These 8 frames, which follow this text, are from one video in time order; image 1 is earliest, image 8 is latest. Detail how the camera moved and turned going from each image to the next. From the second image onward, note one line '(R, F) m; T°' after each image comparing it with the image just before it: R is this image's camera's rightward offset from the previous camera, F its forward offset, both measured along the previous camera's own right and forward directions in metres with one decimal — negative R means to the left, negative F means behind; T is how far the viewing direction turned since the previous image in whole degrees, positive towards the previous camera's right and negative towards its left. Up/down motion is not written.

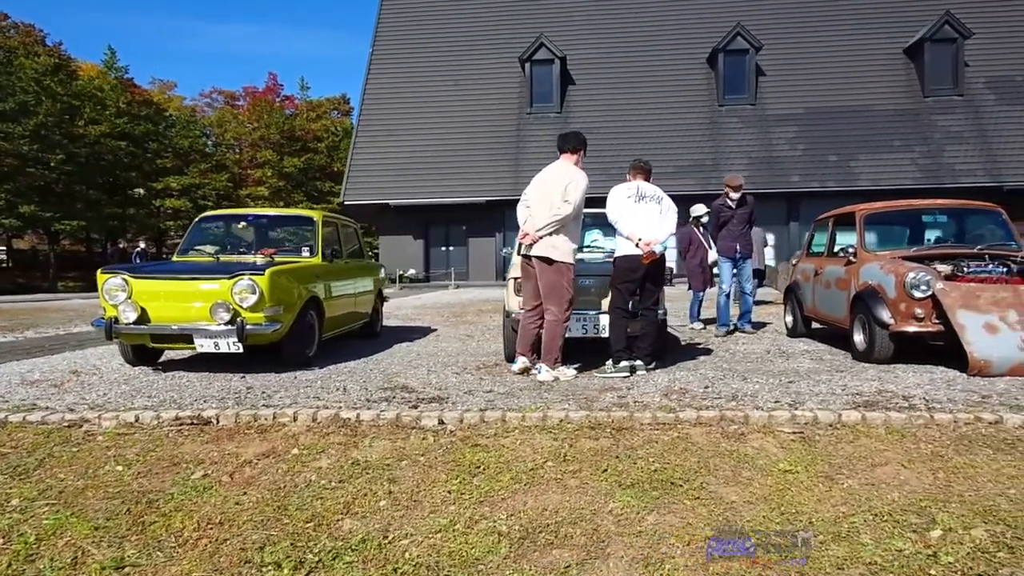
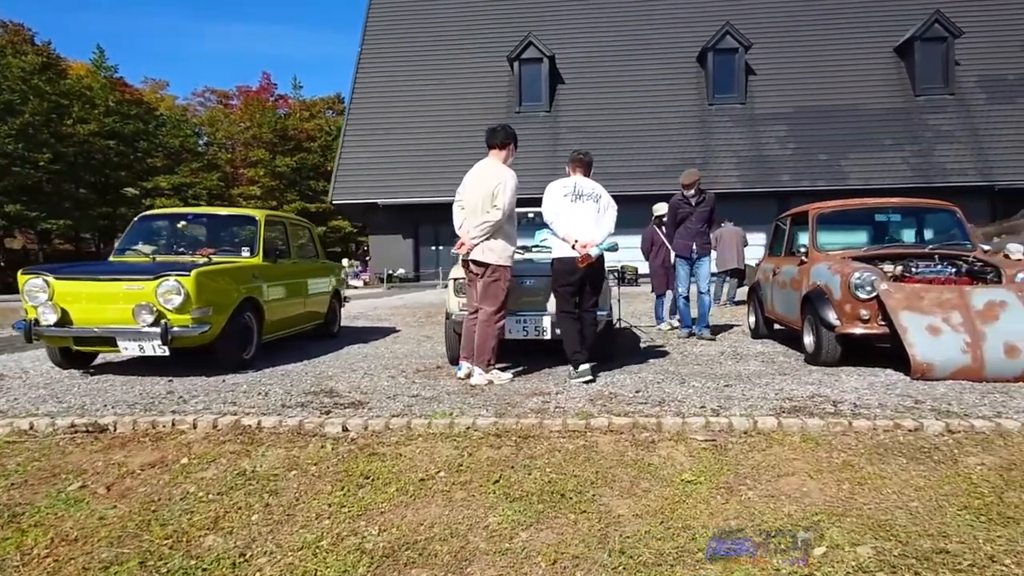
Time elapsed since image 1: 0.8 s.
(+0.4, +0.2) m; 0°
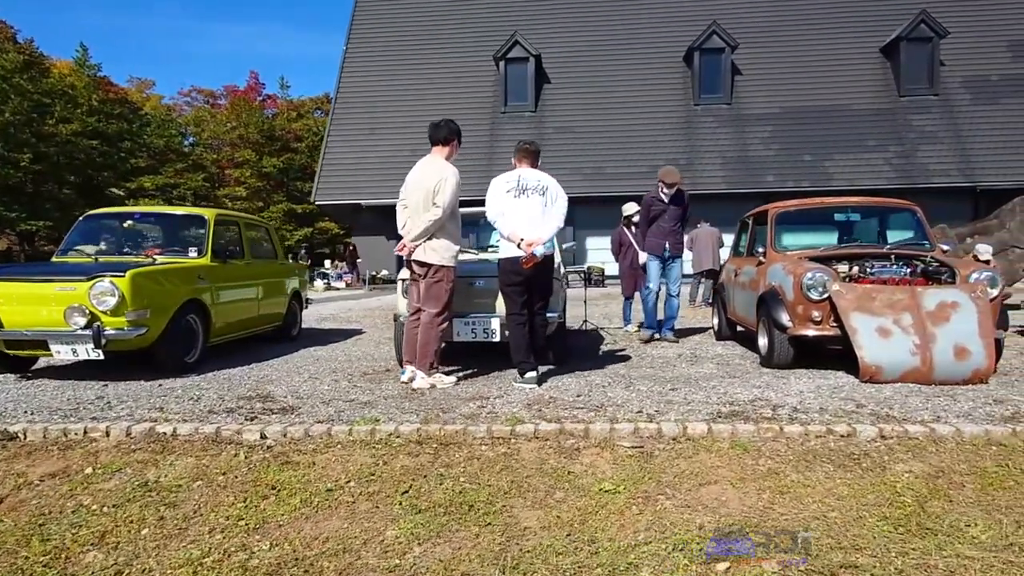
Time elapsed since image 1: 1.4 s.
(+0.3, +0.1) m; +1°
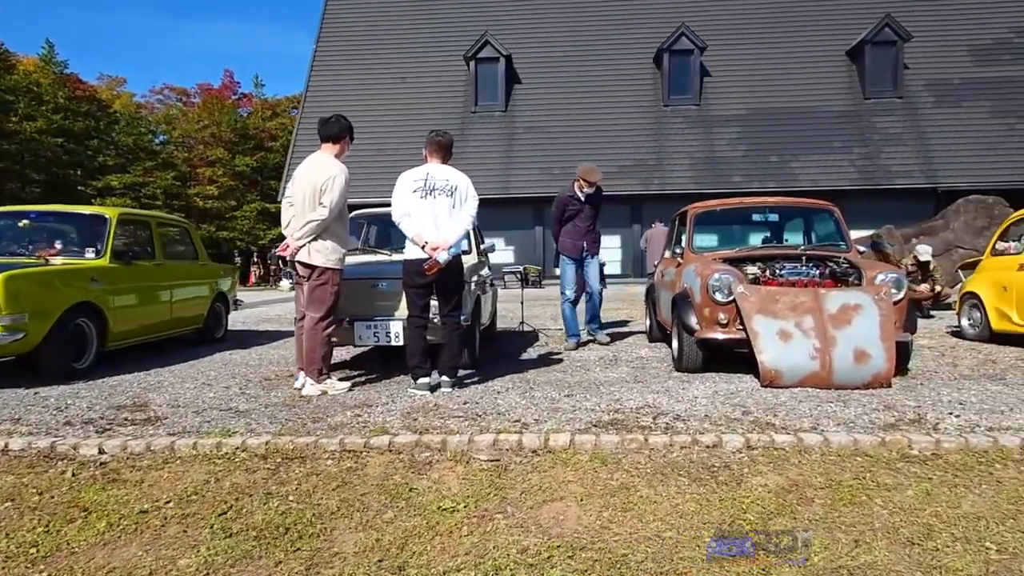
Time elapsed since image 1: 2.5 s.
(+0.6, +0.2) m; +2°
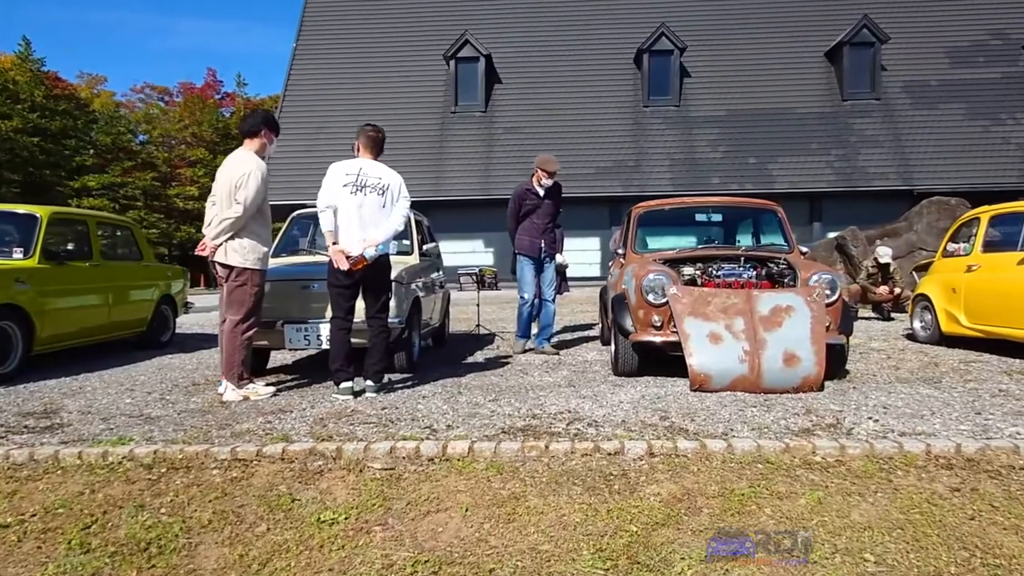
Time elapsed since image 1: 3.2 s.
(+0.4, +0.1) m; +1°
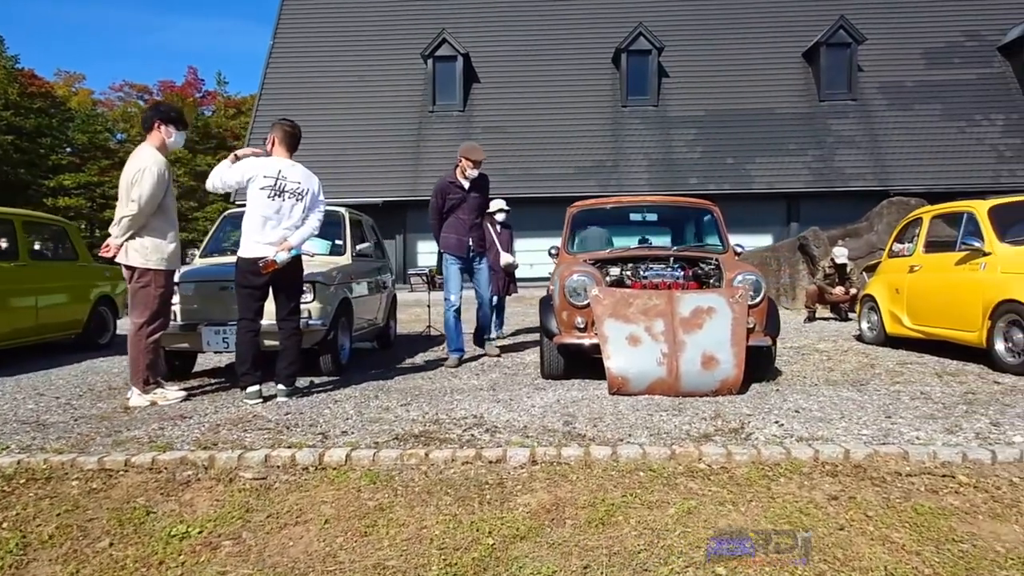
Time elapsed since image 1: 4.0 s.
(+0.4, +0.1) m; +1°
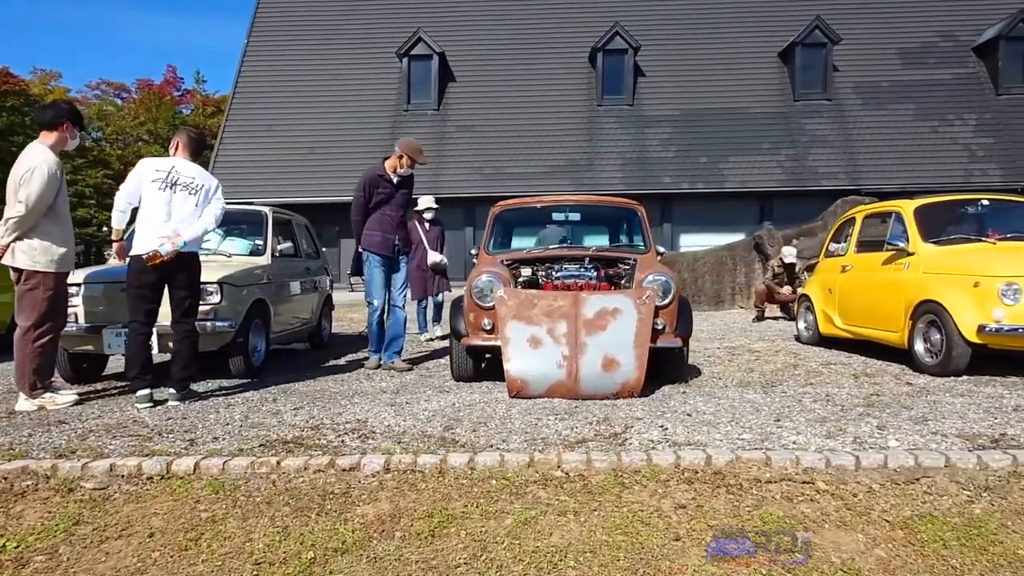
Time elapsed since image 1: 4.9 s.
(+0.5, +0.1) m; +1°
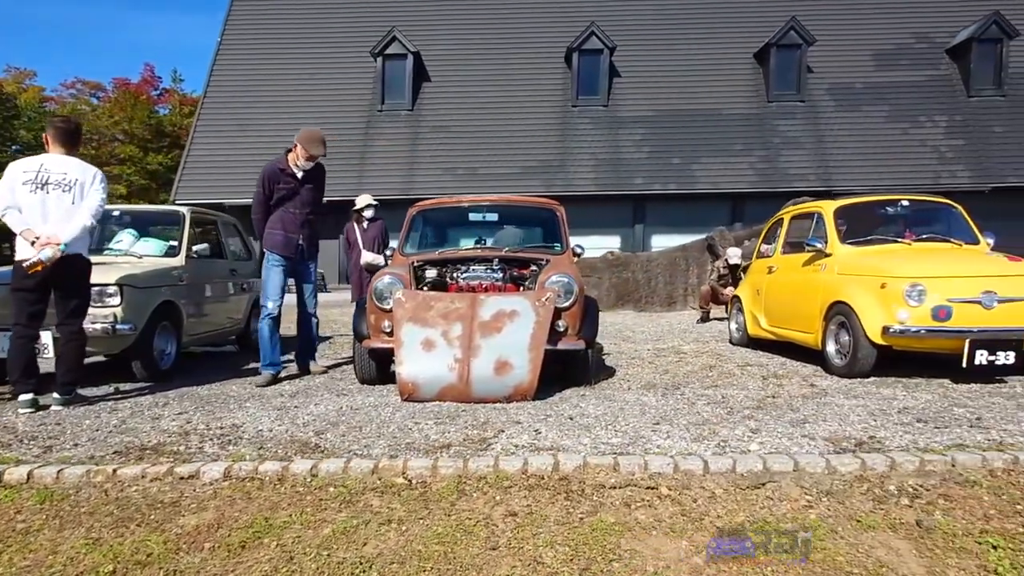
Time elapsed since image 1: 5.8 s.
(+0.5, +0.1) m; +1°
